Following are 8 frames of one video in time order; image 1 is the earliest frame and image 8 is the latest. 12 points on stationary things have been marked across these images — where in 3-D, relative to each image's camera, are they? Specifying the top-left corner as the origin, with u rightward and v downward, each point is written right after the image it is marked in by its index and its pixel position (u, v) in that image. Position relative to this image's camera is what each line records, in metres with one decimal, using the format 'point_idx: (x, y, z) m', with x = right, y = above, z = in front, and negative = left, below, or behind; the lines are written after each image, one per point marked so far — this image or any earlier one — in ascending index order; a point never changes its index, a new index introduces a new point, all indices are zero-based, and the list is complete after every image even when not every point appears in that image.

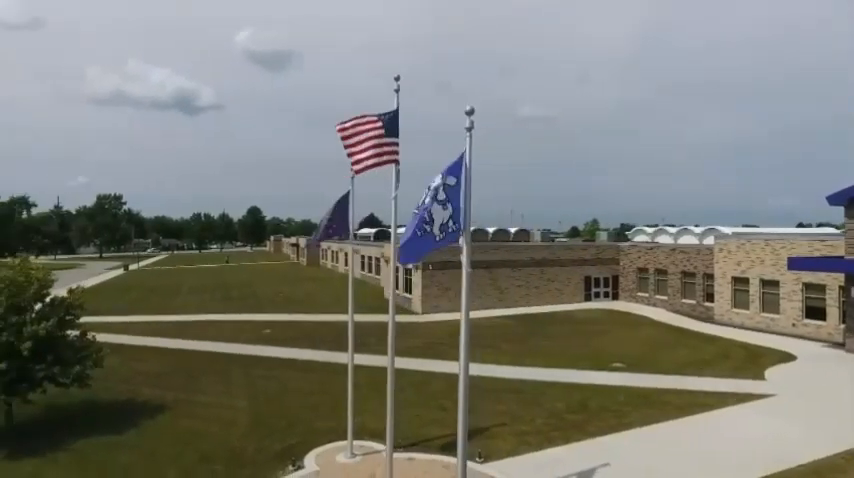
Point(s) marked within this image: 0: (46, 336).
0: (-10.5, -2.7, +14.6) m
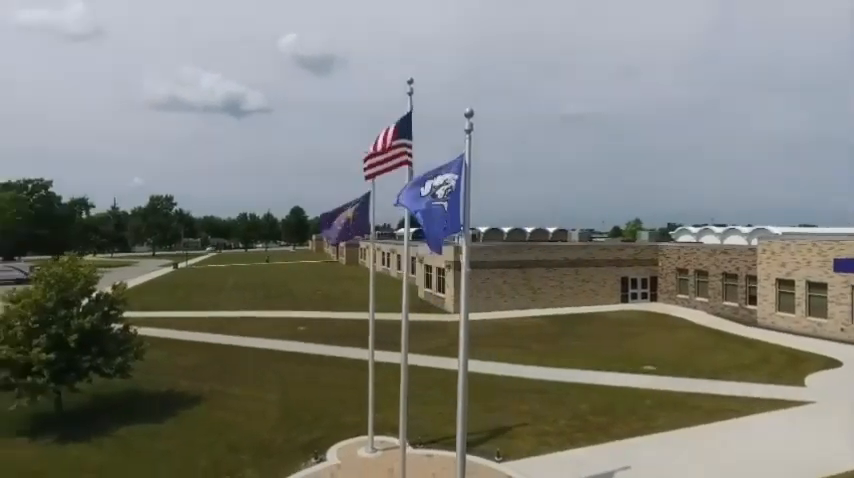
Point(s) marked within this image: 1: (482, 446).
0: (-9.8, -2.6, +15.6) m
1: (+1.4, -5.3, +13.7) m
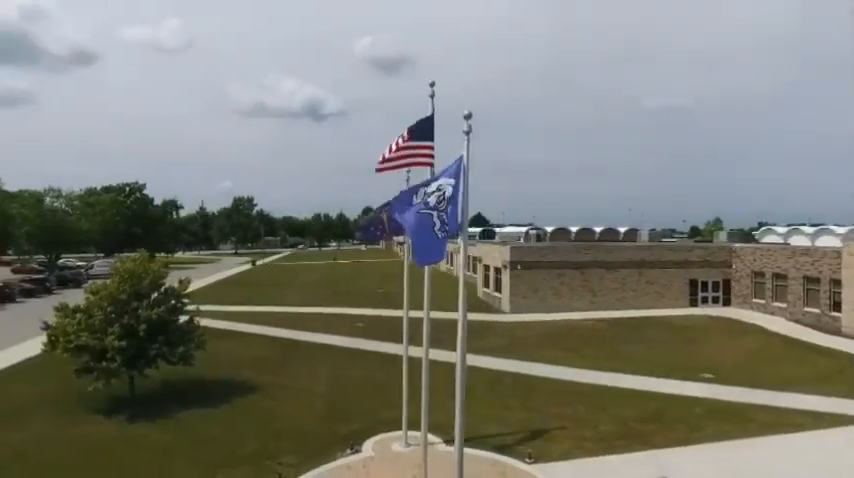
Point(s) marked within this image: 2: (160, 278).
0: (-8.6, -2.6, +17.1) m
1: (+2.2, -5.3, +13.6) m
2: (-8.8, -1.3, +17.6) m
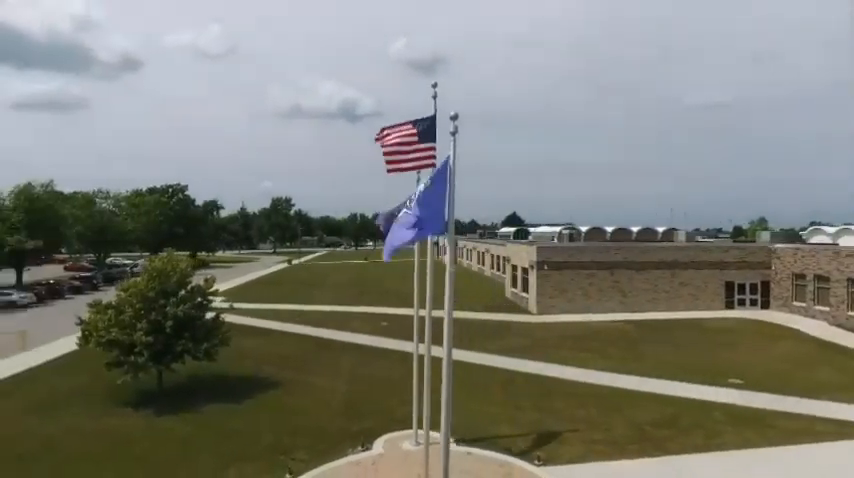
0: (-8.1, -2.6, +17.7) m
1: (+2.5, -5.3, +13.5) m
2: (-8.2, -1.3, +18.3) m
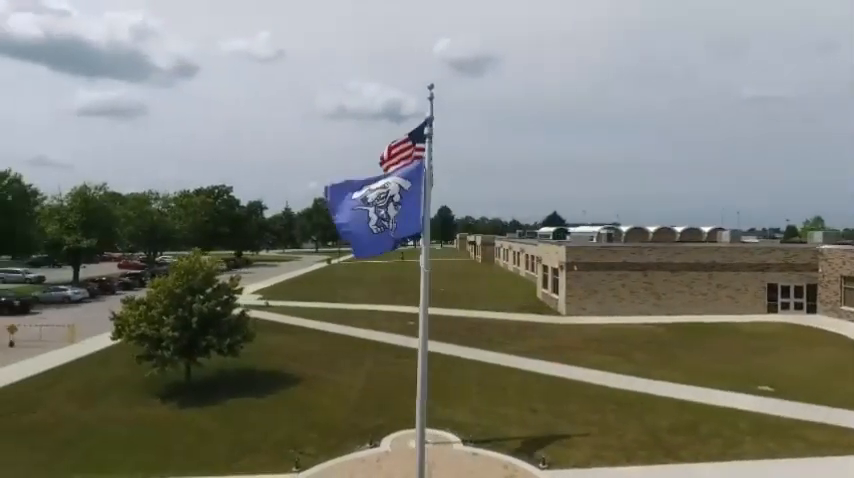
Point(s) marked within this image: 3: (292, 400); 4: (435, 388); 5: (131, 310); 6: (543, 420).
0: (-7.6, -2.6, +18.4) m
1: (+2.6, -5.3, +13.4) m
2: (-7.7, -1.3, +19.0) m
3: (-4.5, -5.4, +17.7) m
4: (+0.3, -5.2, +18.3) m
5: (-10.3, -2.5, +18.5) m
6: (+3.4, -5.2, +15.4) m
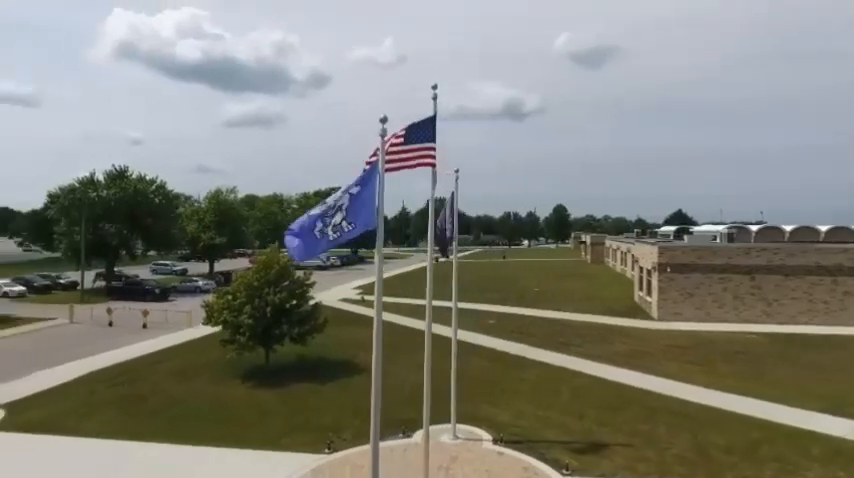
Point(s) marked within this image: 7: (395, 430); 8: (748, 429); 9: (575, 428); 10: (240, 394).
0: (-5.5, -2.5, +20.2) m
1: (+3.3, -5.3, +13.0) m
2: (-5.5, -1.2, +20.7) m
3: (-2.7, -5.3, +18.8) m
4: (+2.0, -5.1, +18.3) m
5: (-8.1, -2.3, +20.8) m
6: (+4.4, -5.2, +14.8) m
7: (-0.9, -5.3, +15.0) m
8: (+8.4, -5.0, +13.9) m
9: (+4.1, -5.2, +14.6) m
10: (-6.5, -5.4, +18.7) m
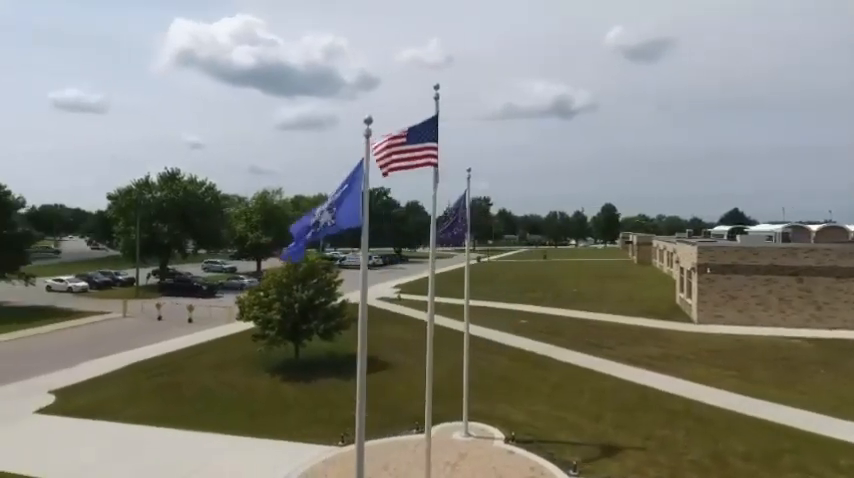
0: (-4.6, -2.4, +20.8) m
1: (+3.5, -5.3, +12.8) m
2: (-4.5, -1.1, +21.4) m
3: (-1.9, -5.2, +19.2) m
4: (+2.7, -5.1, +18.2) m
5: (-7.2, -2.3, +21.7) m
6: (+4.8, -5.1, +14.5) m
7: (-0.5, -5.3, +15.3) m
8: (+8.6, -5.0, +13.3) m
9: (+4.4, -5.2, +14.4) m
10: (-5.8, -5.4, +19.4) m
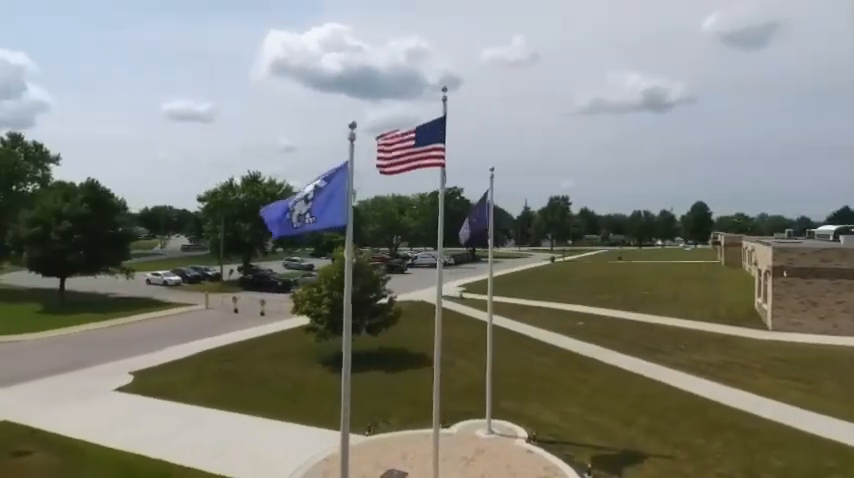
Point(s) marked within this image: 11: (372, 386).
0: (-2.9, -2.4, +21.7) m
1: (+3.9, -5.2, +12.6) m
2: (-2.7, -1.1, +22.2) m
3: (-0.5, -5.2, +19.7) m
4: (+4.0, -5.1, +18.0) m
5: (-5.3, -2.2, +23.0) m
6: (+5.4, -5.1, +14.0) m
7: (+0.3, -5.3, +15.6) m
8: (+9.0, -5.0, +12.2) m
9: (+5.1, -5.2, +14.0) m
10: (-4.2, -5.3, +20.5) m
11: (-2.0, -5.3, +19.1) m
